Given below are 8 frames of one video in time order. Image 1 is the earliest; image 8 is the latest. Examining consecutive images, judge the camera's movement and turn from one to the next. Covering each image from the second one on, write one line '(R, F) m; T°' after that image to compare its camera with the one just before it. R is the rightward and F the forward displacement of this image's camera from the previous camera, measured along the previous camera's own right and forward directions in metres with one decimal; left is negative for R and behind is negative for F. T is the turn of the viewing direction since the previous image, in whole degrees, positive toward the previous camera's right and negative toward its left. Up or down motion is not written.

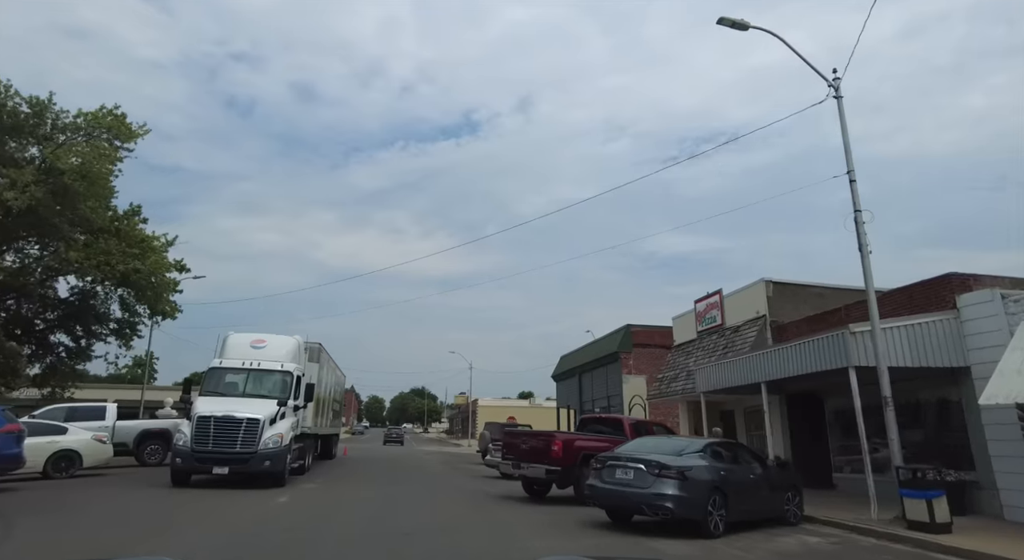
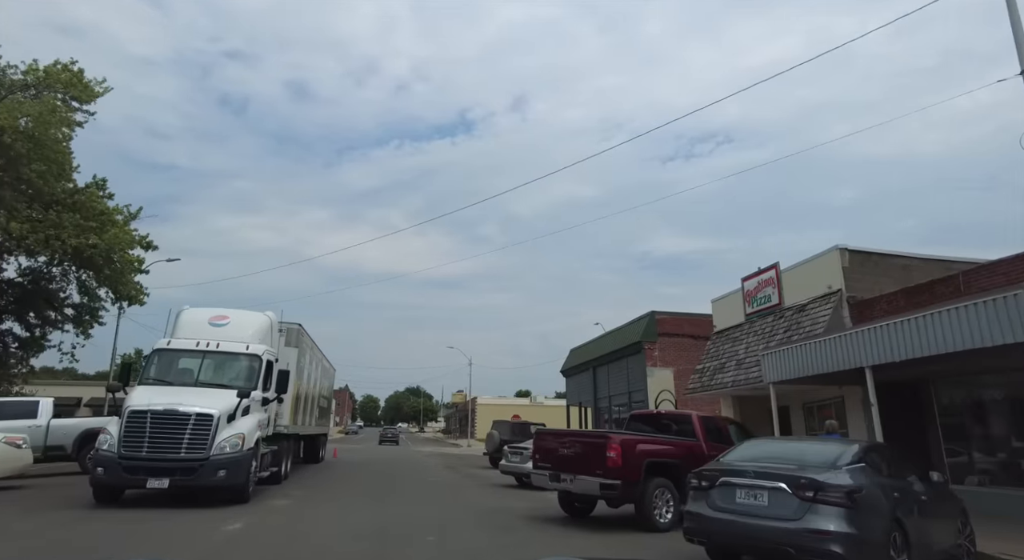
(-0.7, +3.2) m; 0°
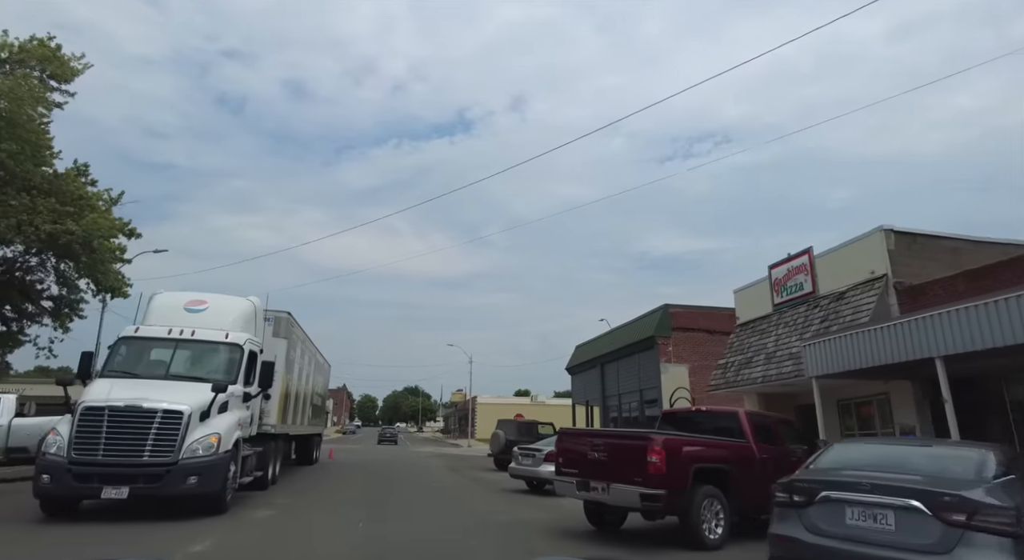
(-0.3, +1.4) m; 0°
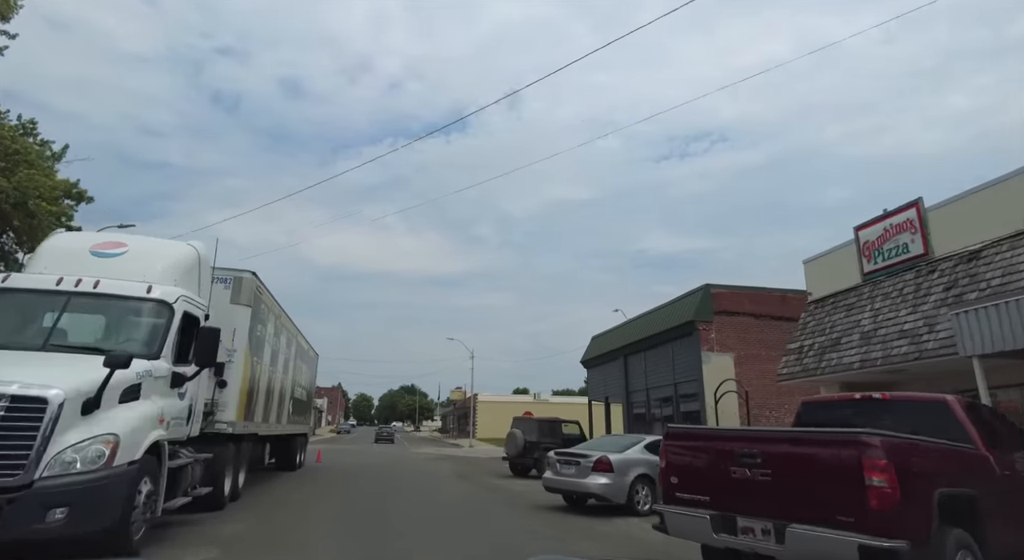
(-0.7, +3.3) m; 0°
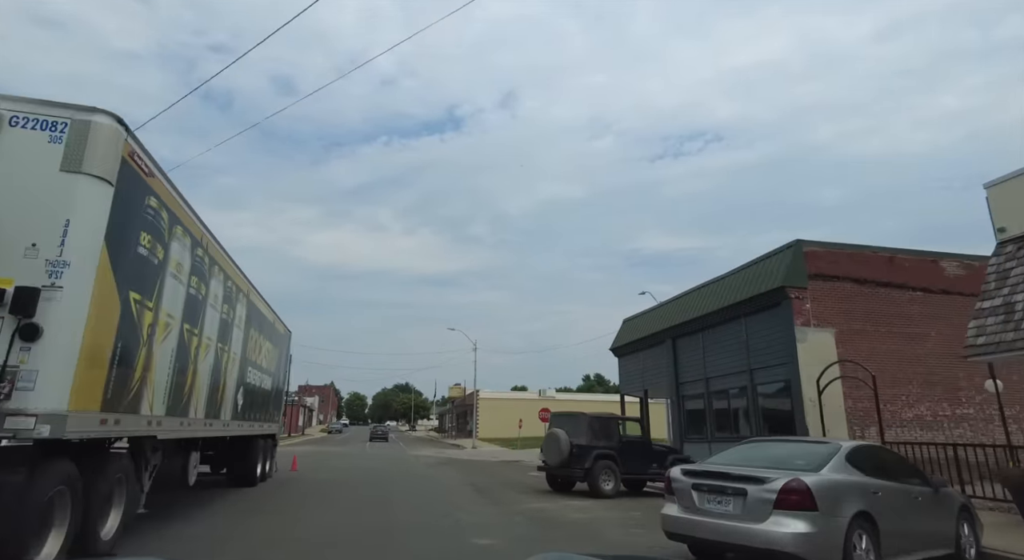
(-1.1, +5.0) m; +1°
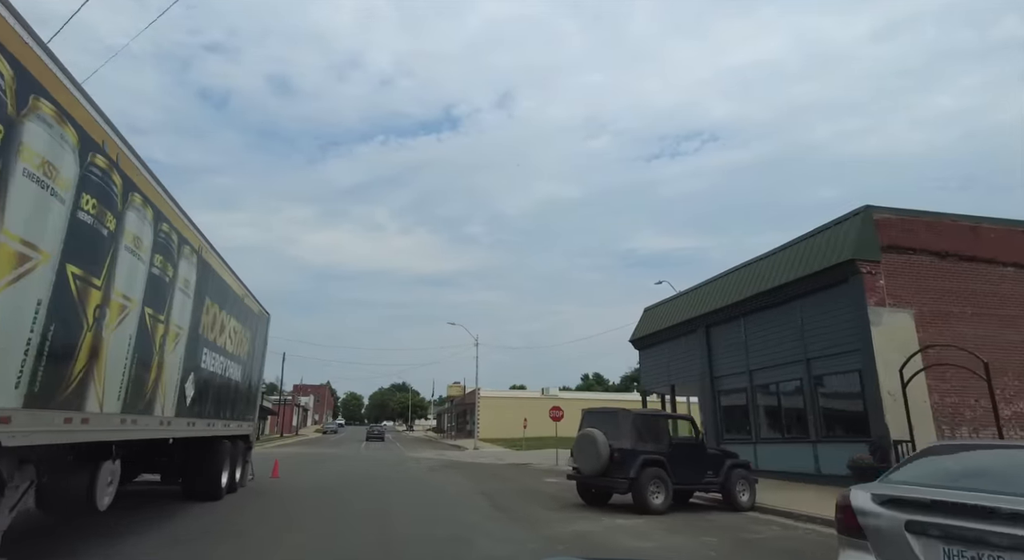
(-0.5, +2.6) m; 0°
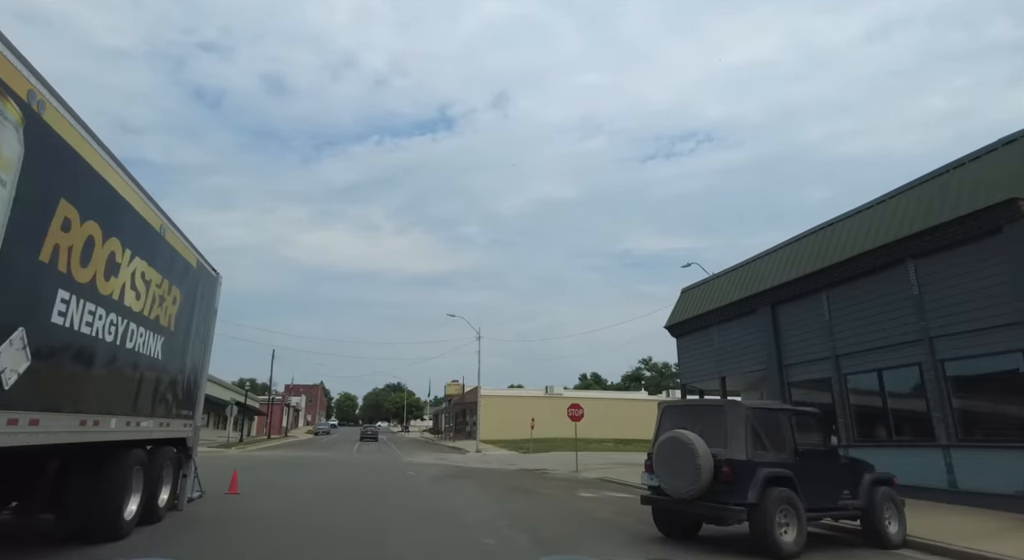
(-0.7, +3.7) m; 0°
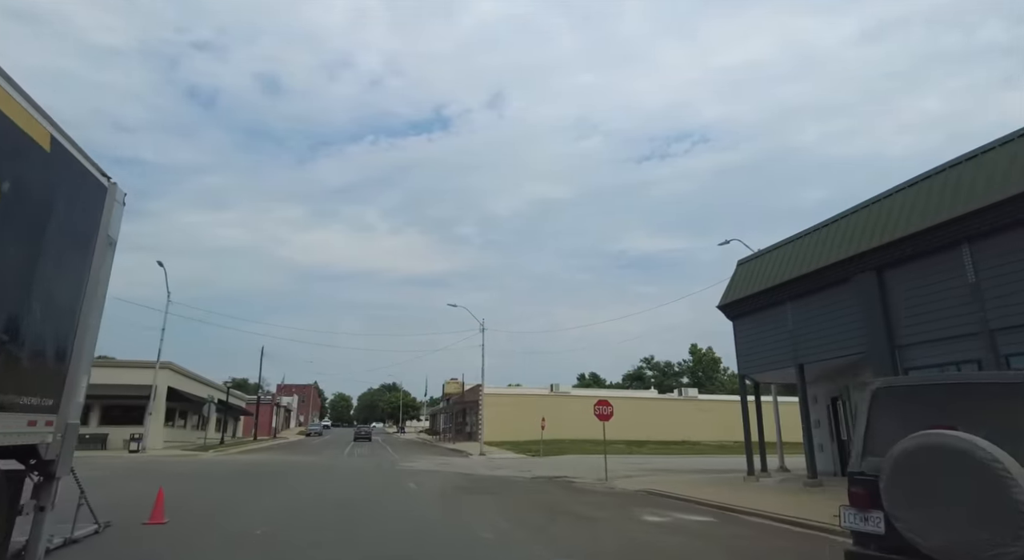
(-0.8, +3.8) m; 0°
